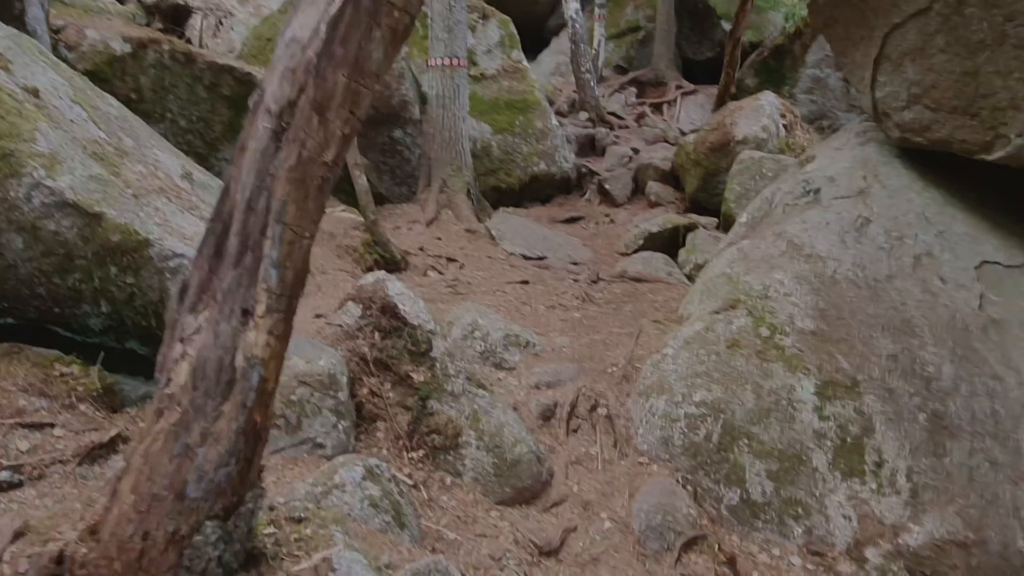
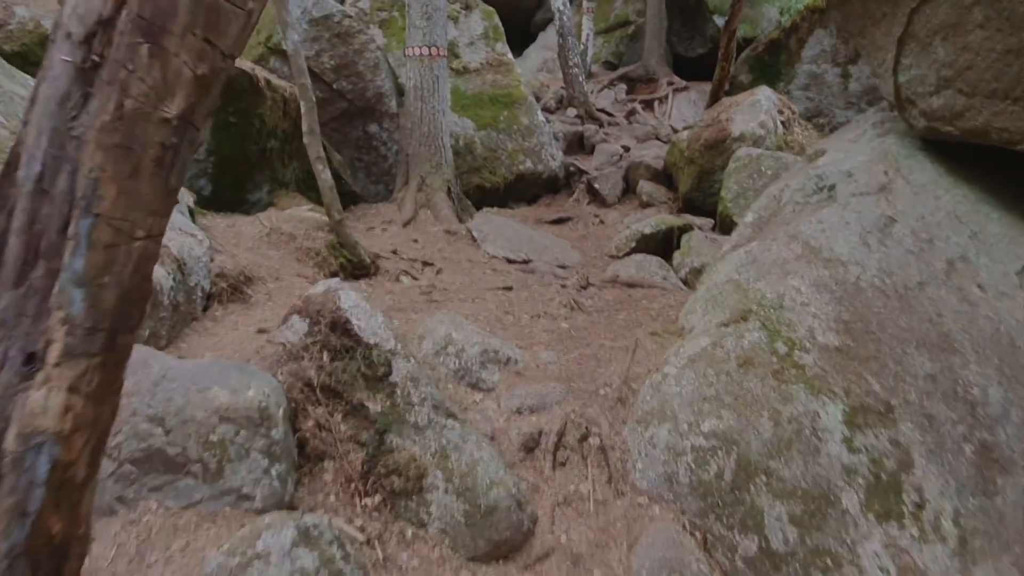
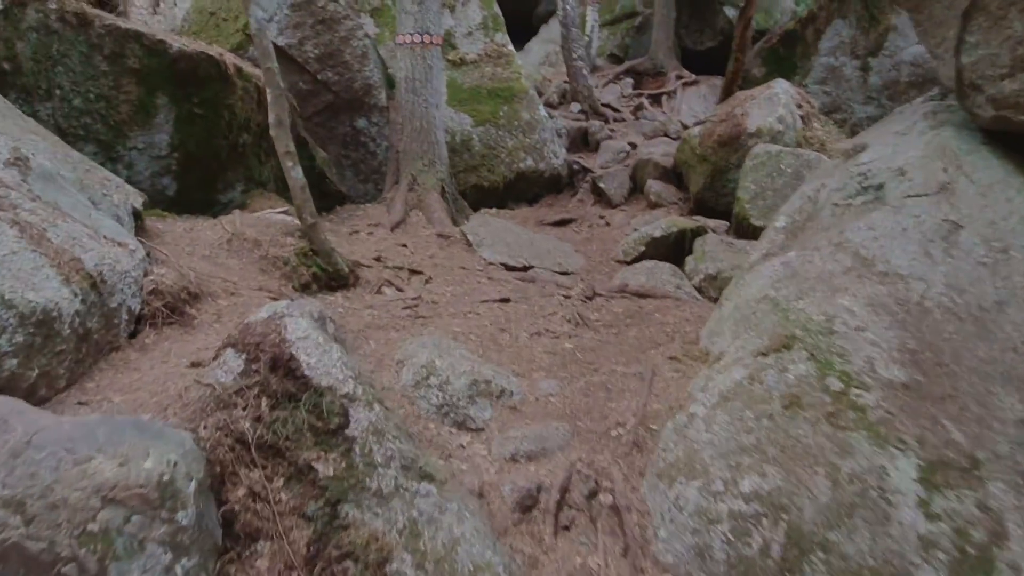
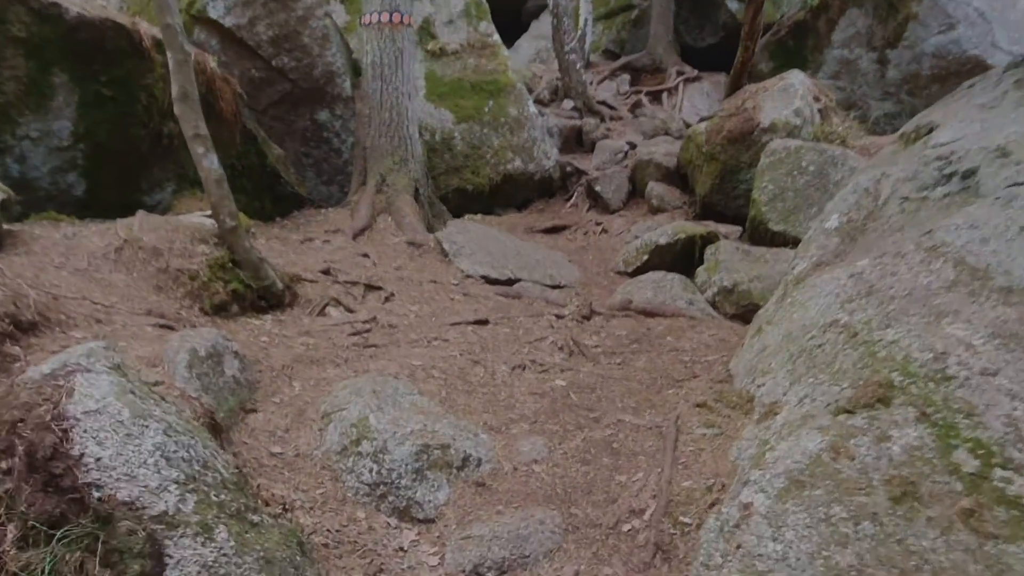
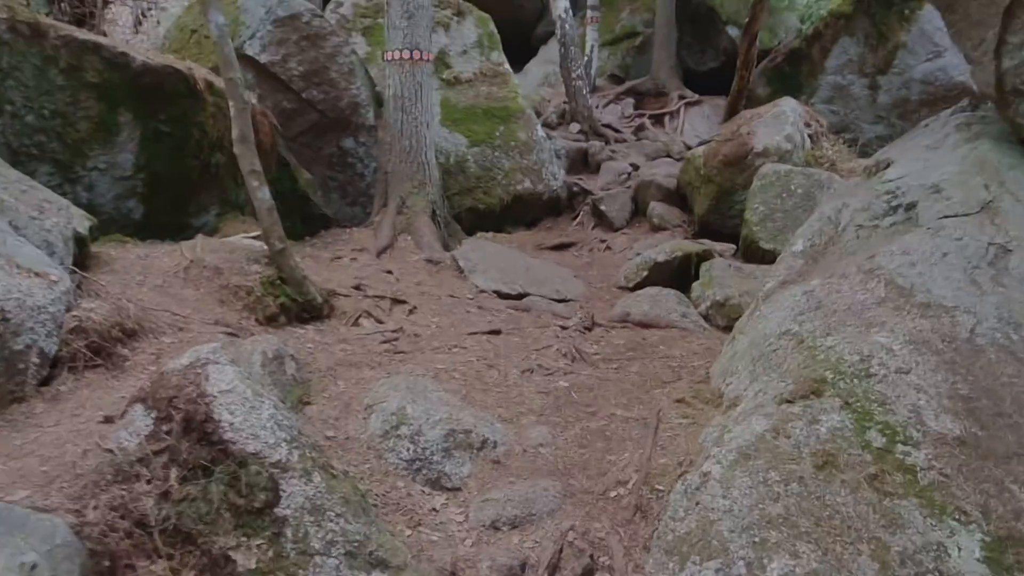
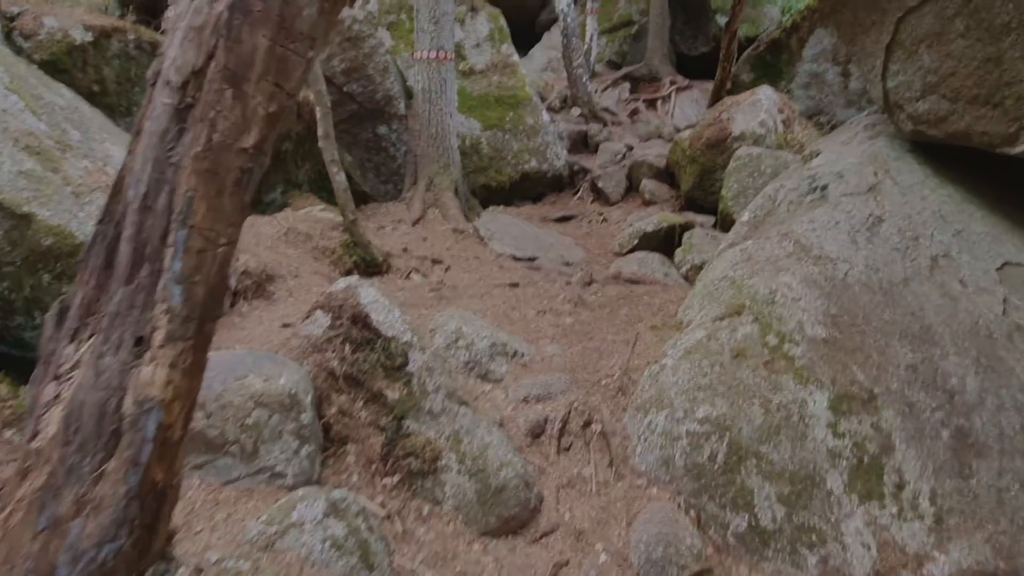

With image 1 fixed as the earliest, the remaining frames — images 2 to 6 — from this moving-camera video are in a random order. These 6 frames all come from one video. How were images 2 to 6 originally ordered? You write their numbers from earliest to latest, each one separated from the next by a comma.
6, 2, 3, 5, 4
